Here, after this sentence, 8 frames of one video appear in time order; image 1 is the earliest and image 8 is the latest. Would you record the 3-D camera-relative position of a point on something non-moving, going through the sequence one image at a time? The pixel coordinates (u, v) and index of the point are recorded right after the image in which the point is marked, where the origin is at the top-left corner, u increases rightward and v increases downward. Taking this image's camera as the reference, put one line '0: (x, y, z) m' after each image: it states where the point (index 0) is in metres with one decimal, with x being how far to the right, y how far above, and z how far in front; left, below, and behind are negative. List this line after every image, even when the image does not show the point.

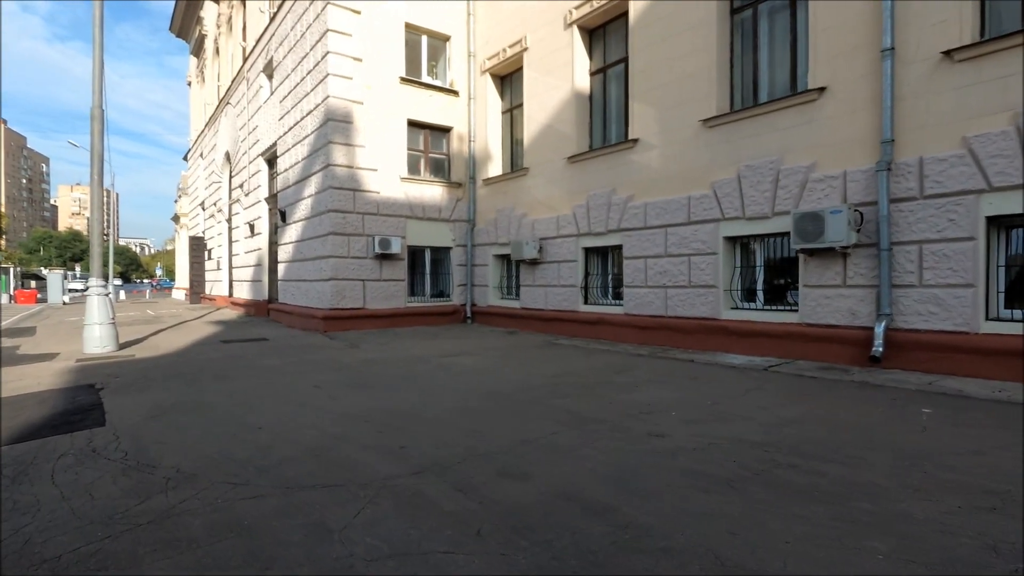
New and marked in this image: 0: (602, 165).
0: (+1.7, +2.4, +10.7) m
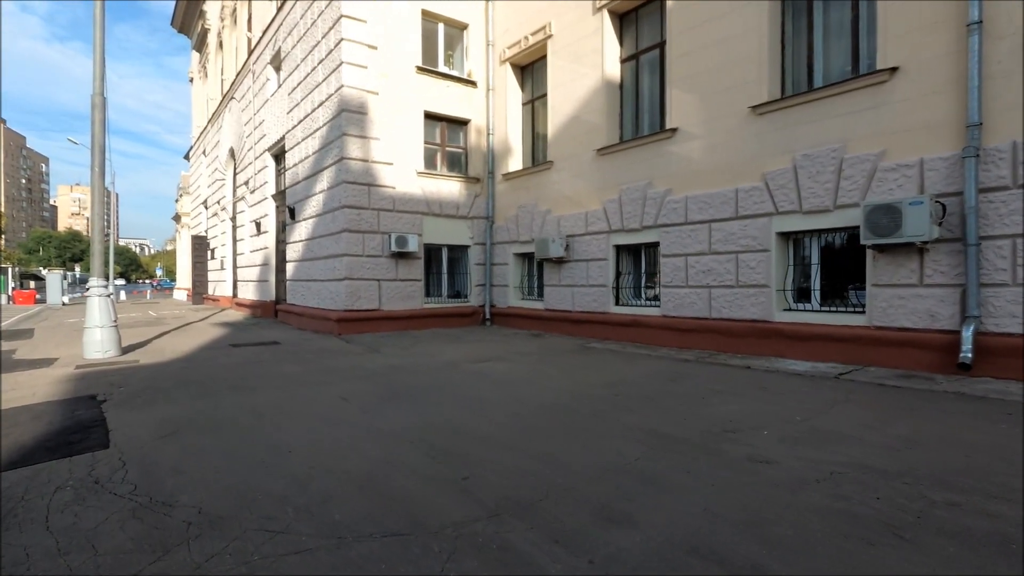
0: (+2.2, +2.4, +10.0) m
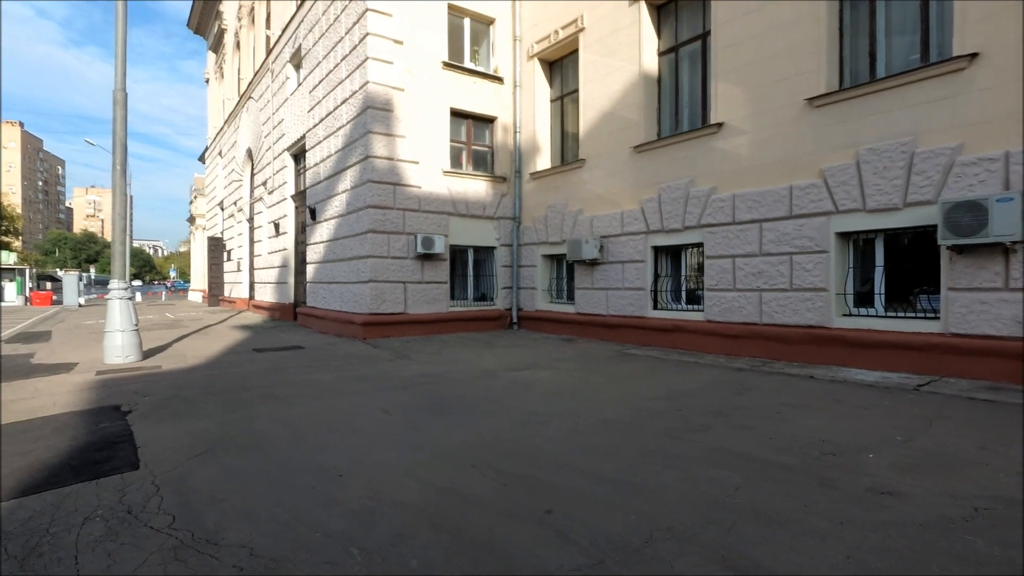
0: (+2.8, +2.3, +9.5) m
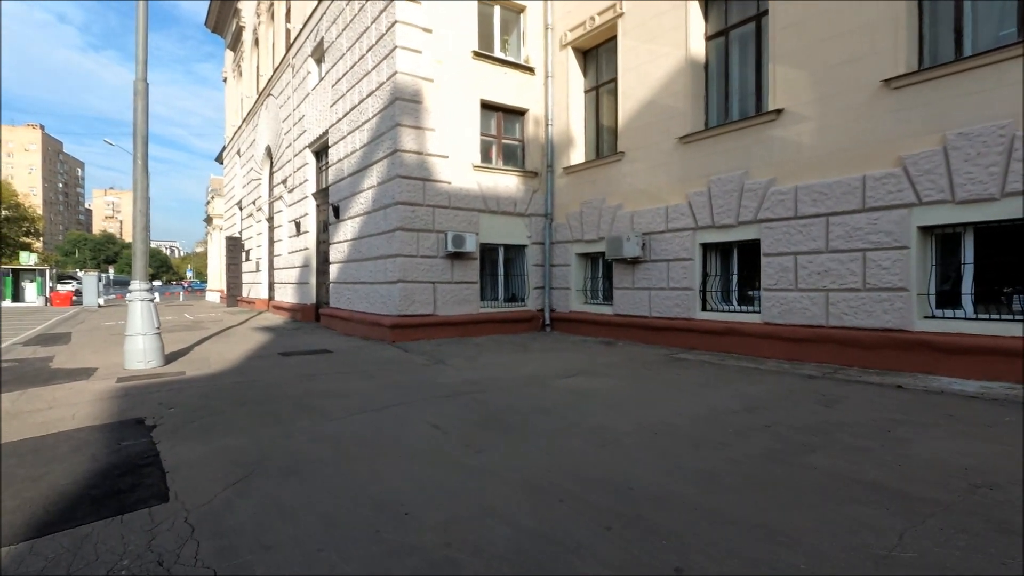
0: (+3.5, +2.3, +8.9) m
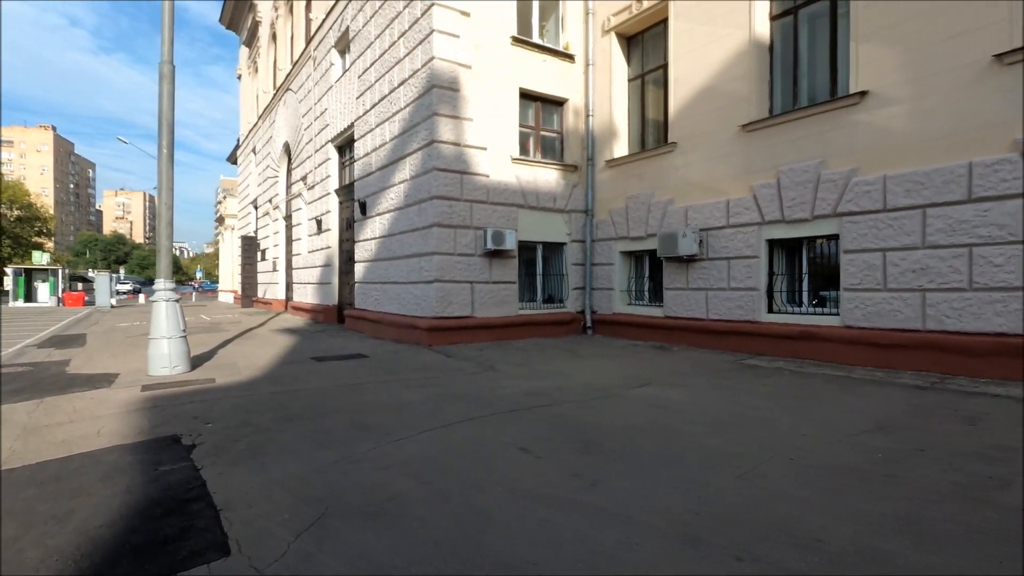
0: (+4.3, +2.3, +8.2) m
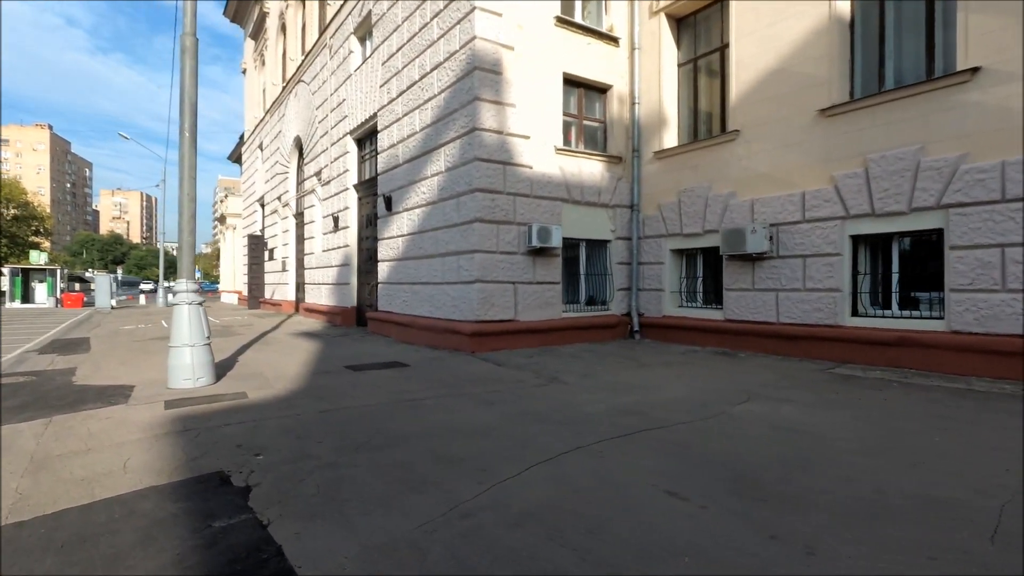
0: (+5.1, +2.3, +7.3) m
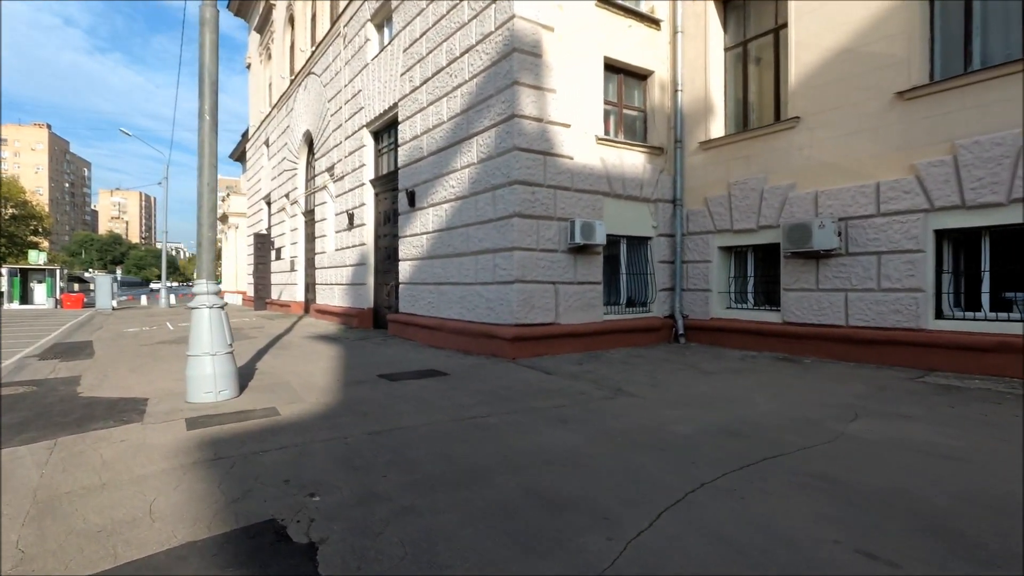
0: (+5.7, +2.3, +6.6) m
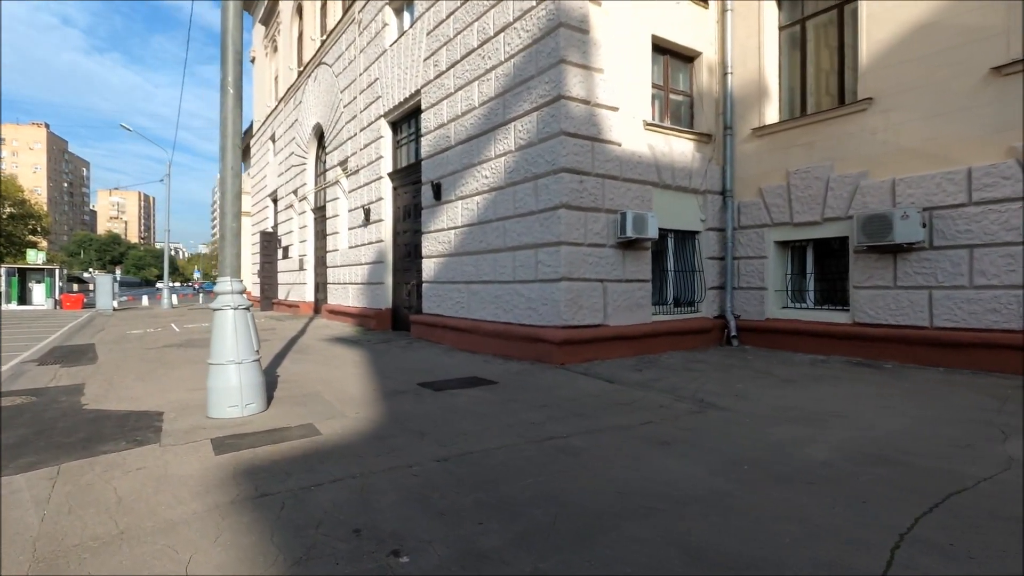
0: (+6.4, +2.4, +5.9) m
